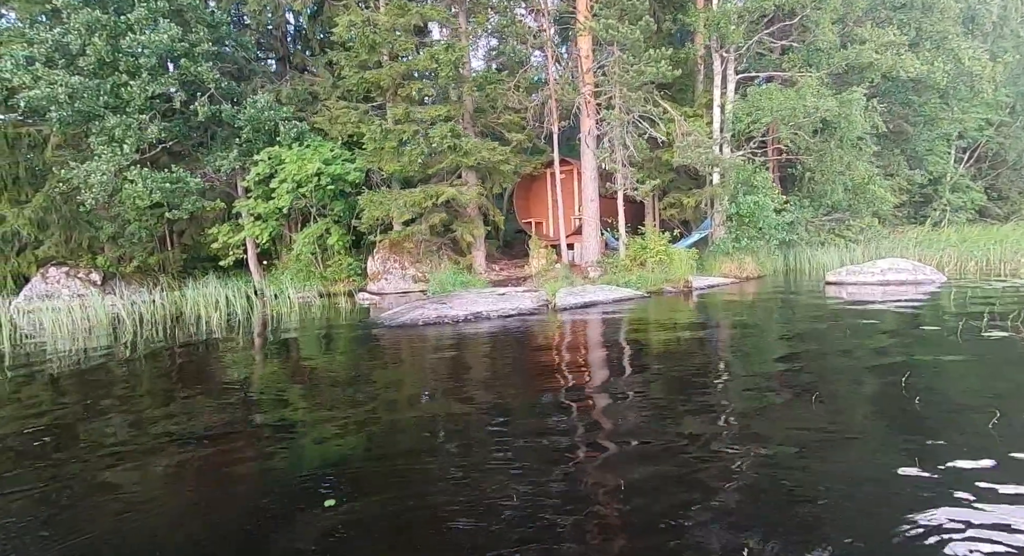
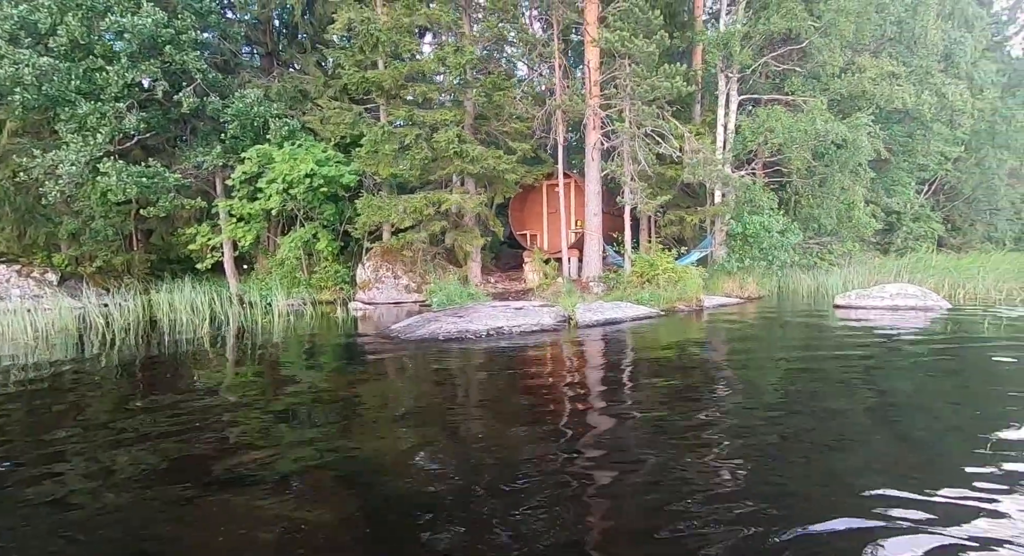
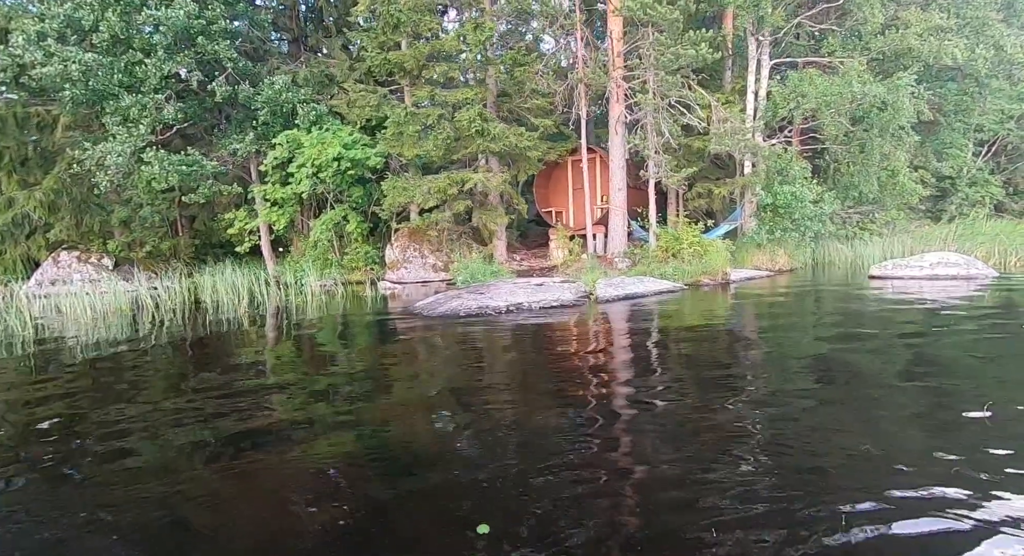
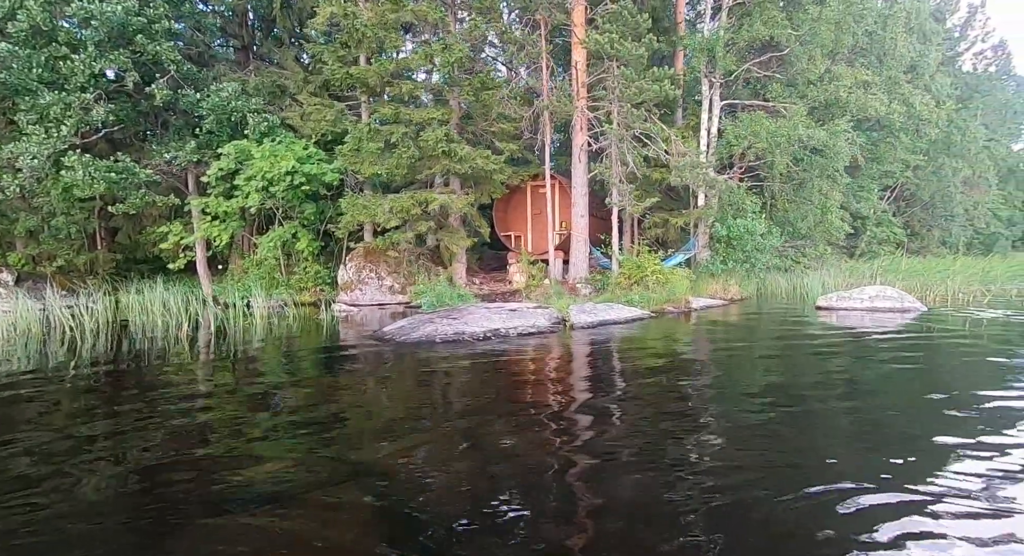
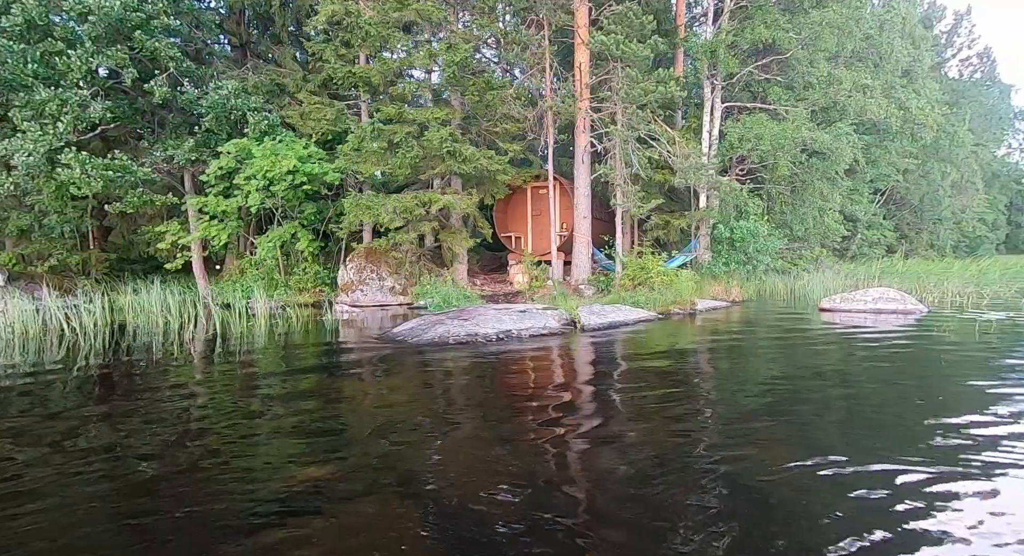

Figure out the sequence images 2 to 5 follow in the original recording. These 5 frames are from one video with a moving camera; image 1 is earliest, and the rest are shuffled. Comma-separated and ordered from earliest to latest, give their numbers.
3, 2, 4, 5
